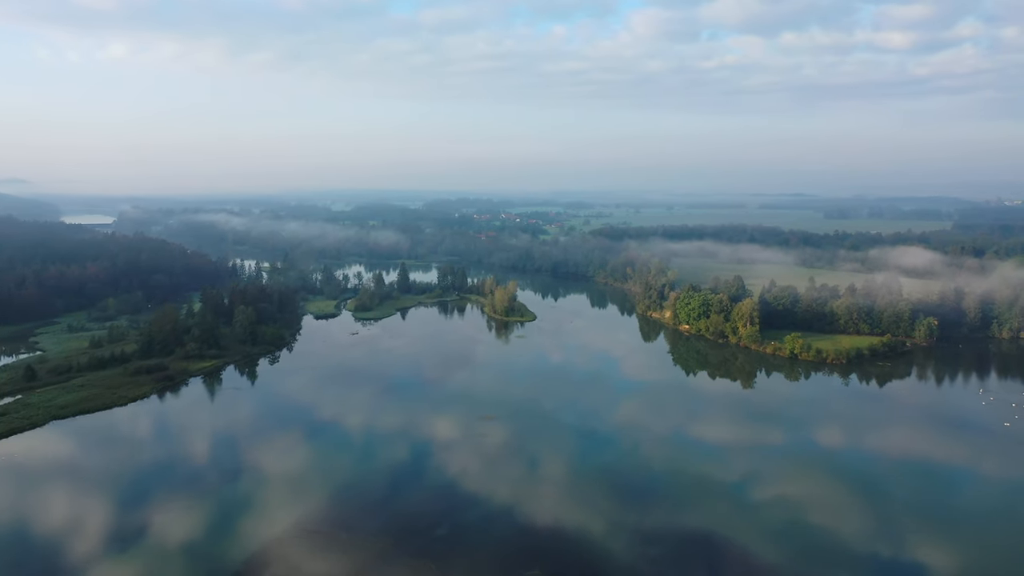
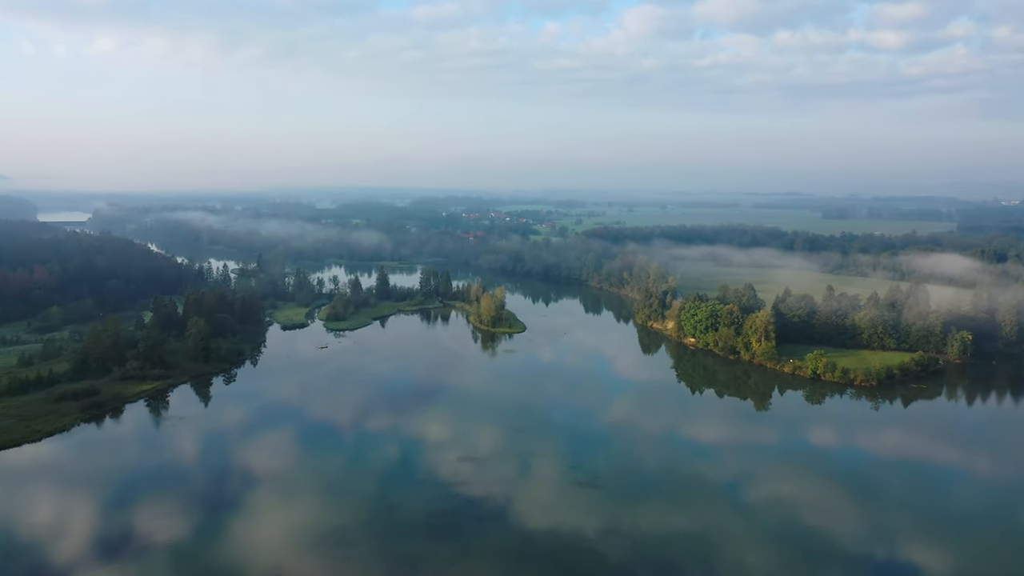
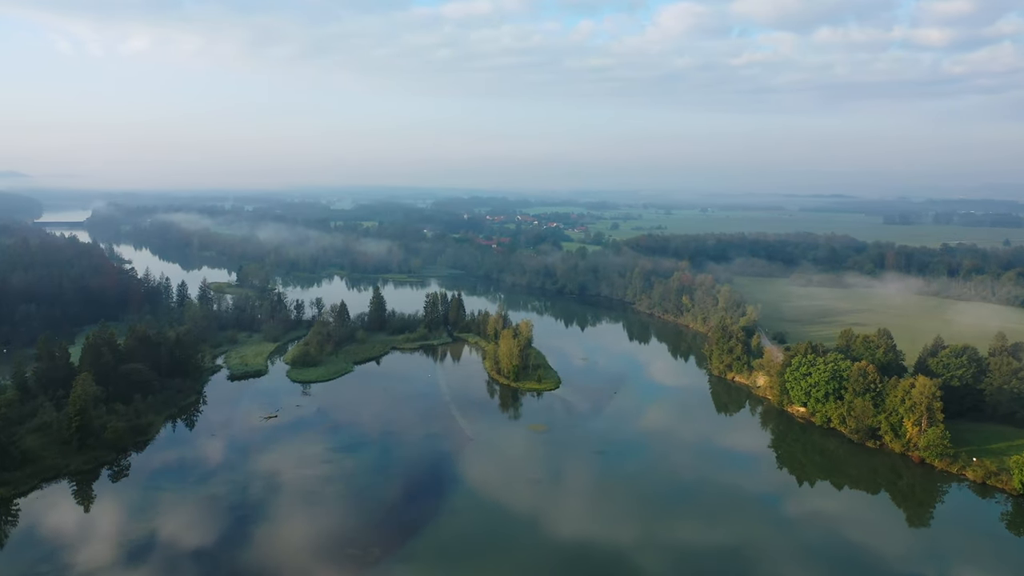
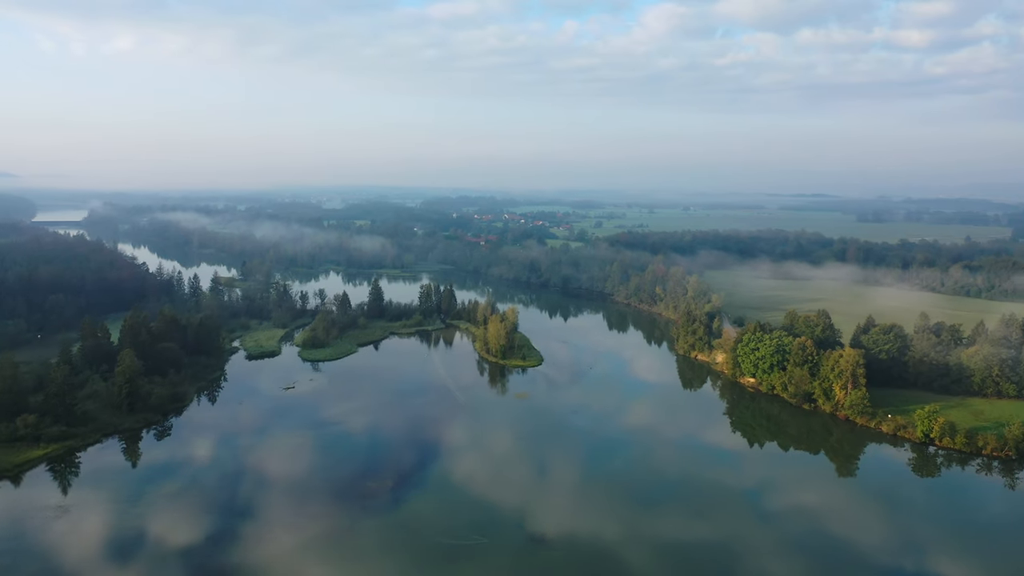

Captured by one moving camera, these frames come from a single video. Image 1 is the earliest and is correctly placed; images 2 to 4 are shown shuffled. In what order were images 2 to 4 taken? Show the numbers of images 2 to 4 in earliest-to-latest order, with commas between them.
2, 4, 3
